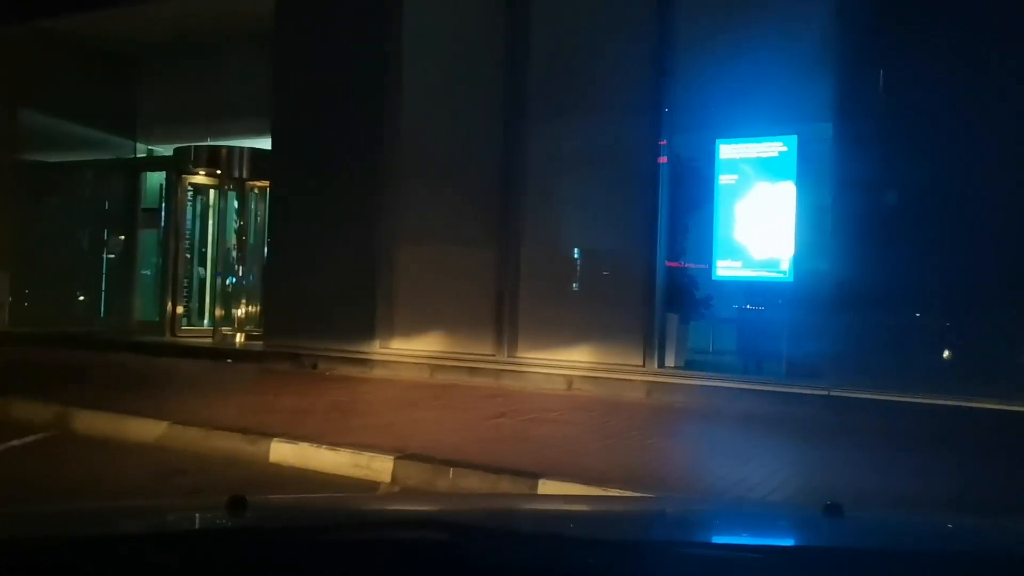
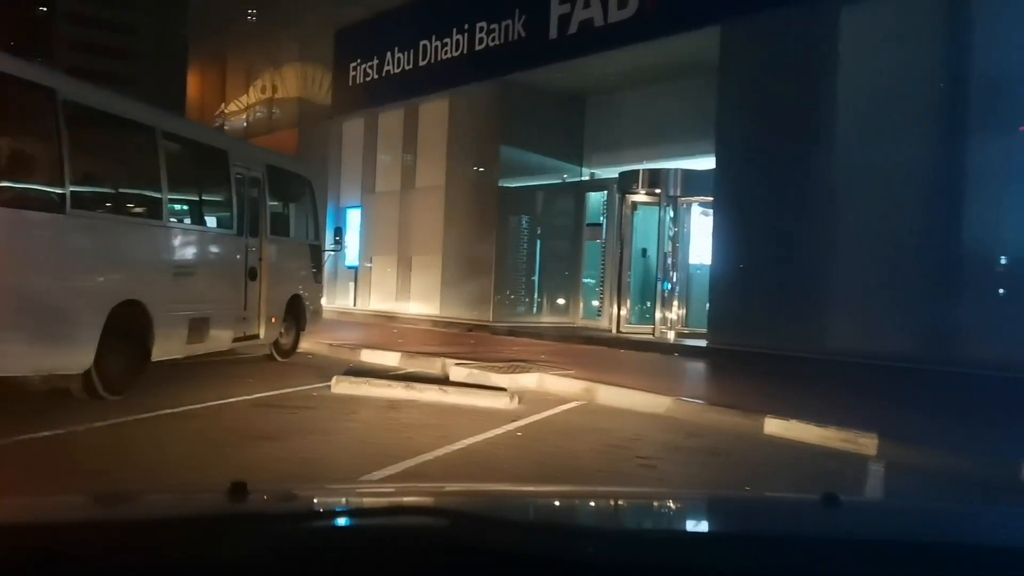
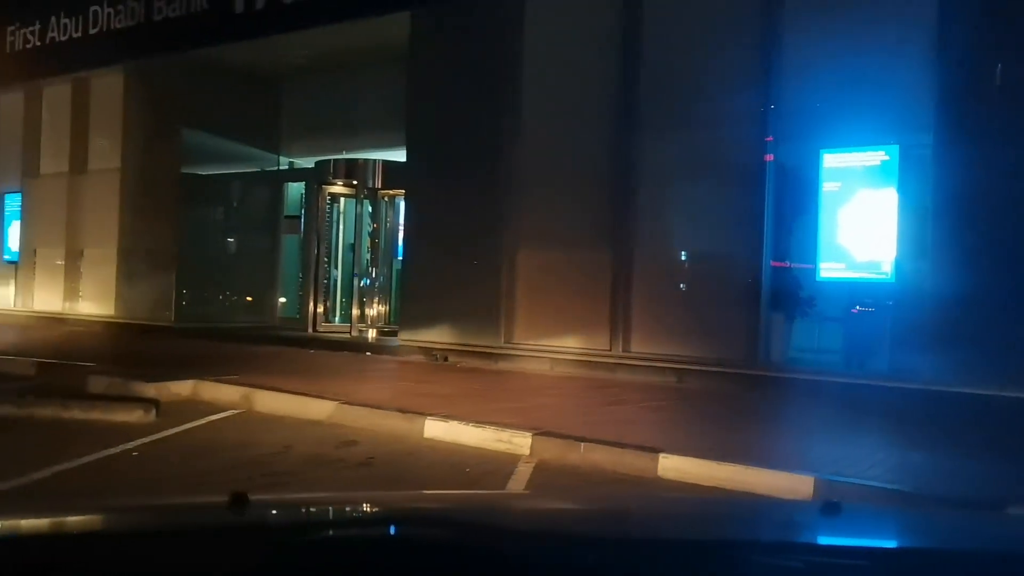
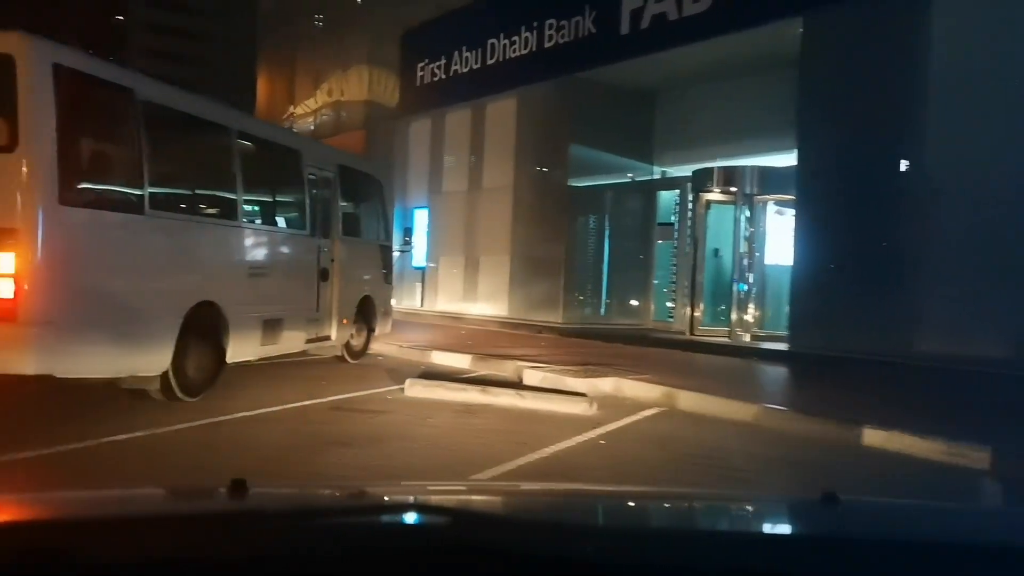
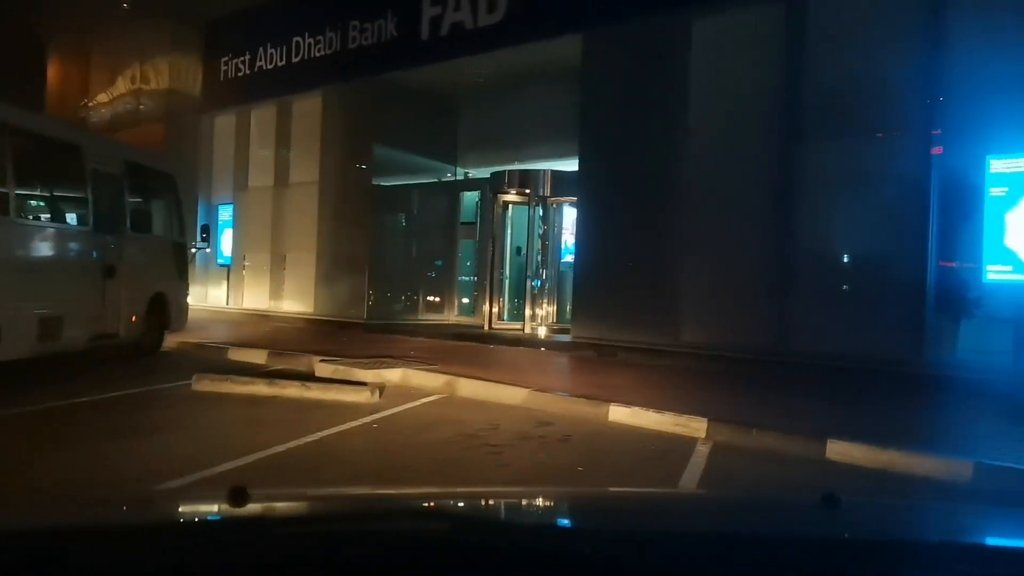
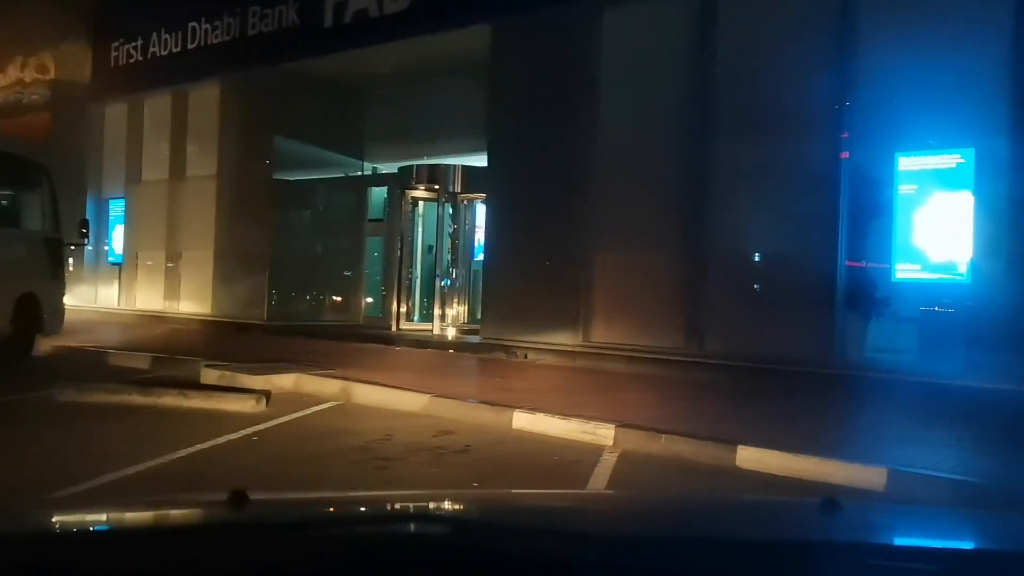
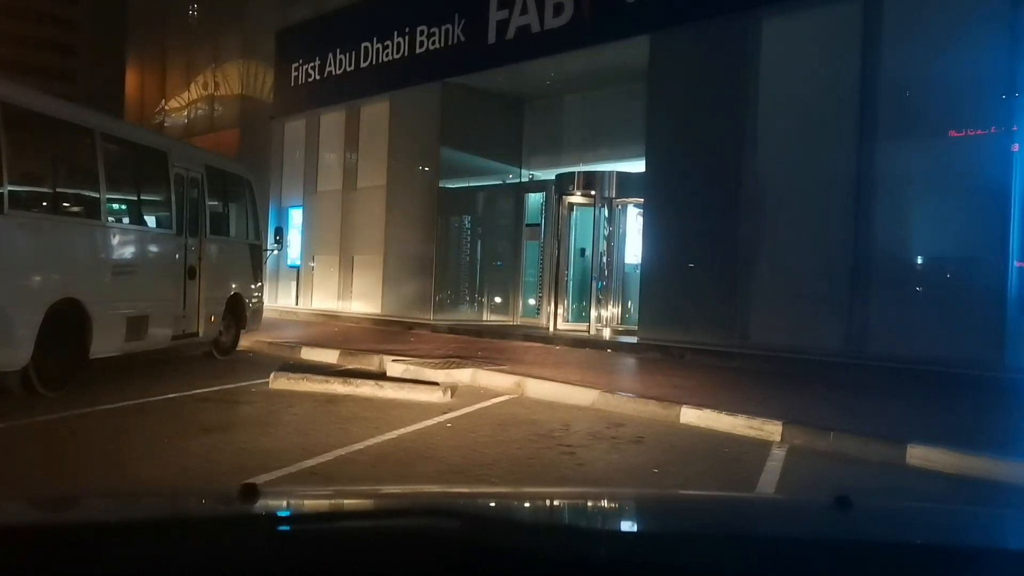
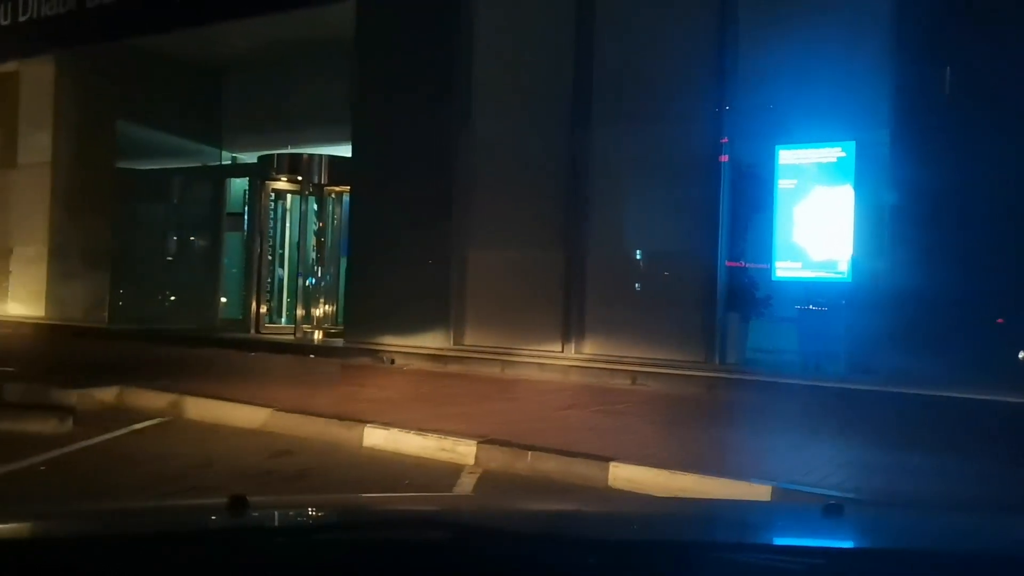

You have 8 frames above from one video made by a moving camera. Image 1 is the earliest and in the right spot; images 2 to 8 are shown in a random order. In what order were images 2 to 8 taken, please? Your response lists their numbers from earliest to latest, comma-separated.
8, 3, 6, 5, 7, 2, 4
